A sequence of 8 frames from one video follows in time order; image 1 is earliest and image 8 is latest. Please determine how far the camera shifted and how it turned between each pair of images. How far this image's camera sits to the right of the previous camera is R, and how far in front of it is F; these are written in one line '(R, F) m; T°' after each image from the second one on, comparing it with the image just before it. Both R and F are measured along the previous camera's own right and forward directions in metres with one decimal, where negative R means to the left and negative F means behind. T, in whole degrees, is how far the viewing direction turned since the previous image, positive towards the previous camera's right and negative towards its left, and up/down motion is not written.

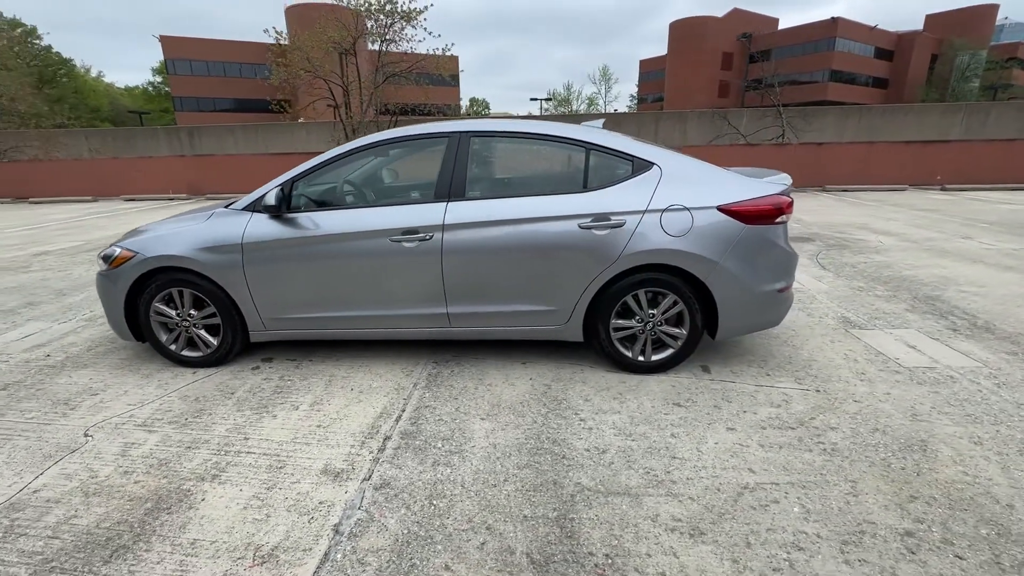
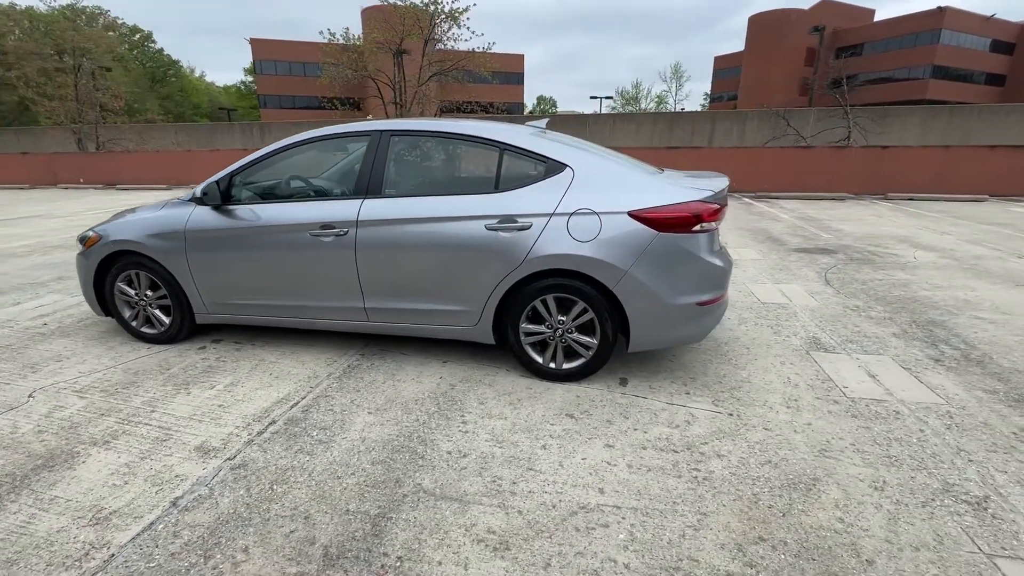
(+1.0, +0.1) m; -7°
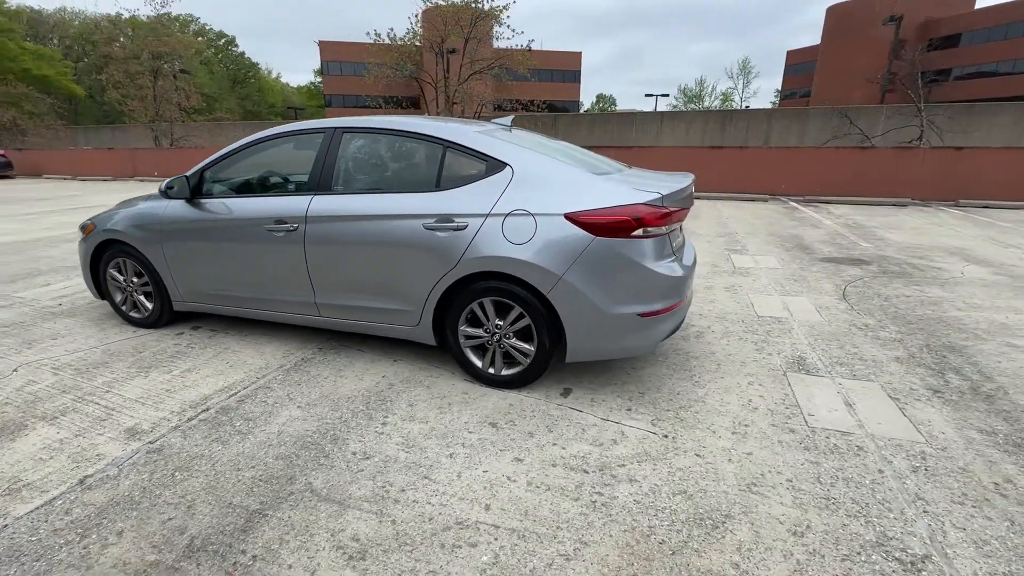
(+0.7, +0.1) m; -6°
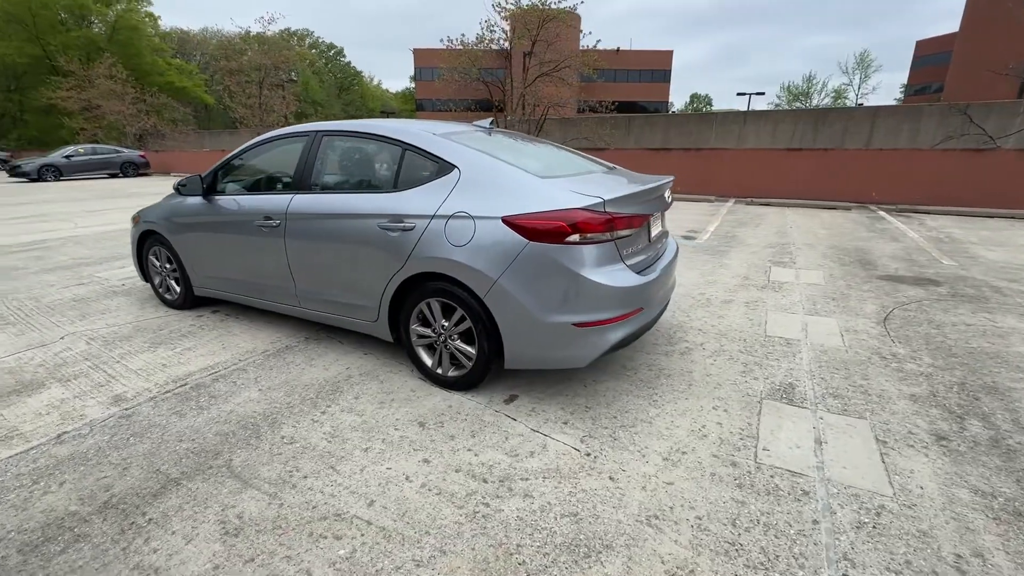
(+0.8, +0.1) m; -10°
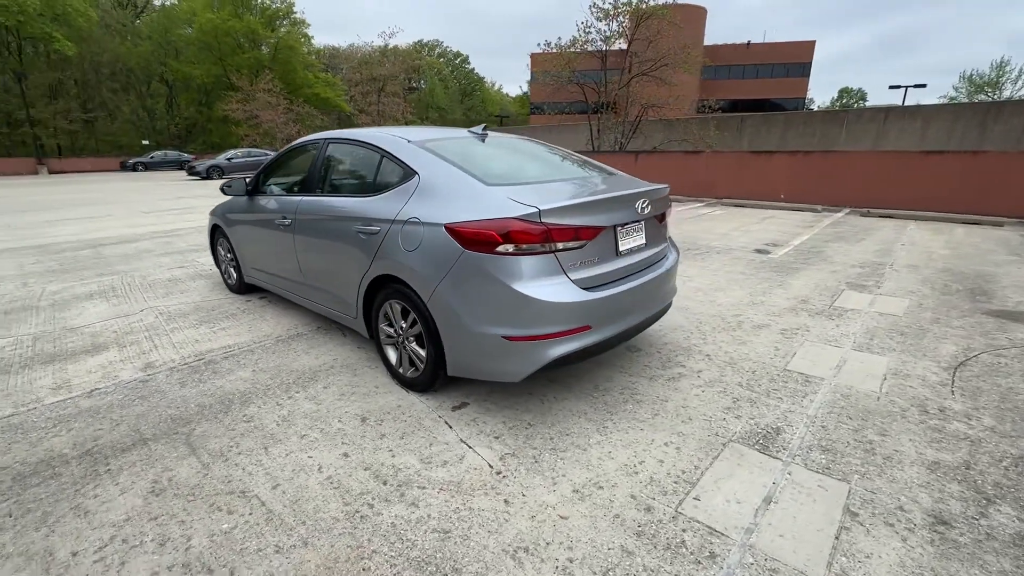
(+0.9, +0.1) m; -13°
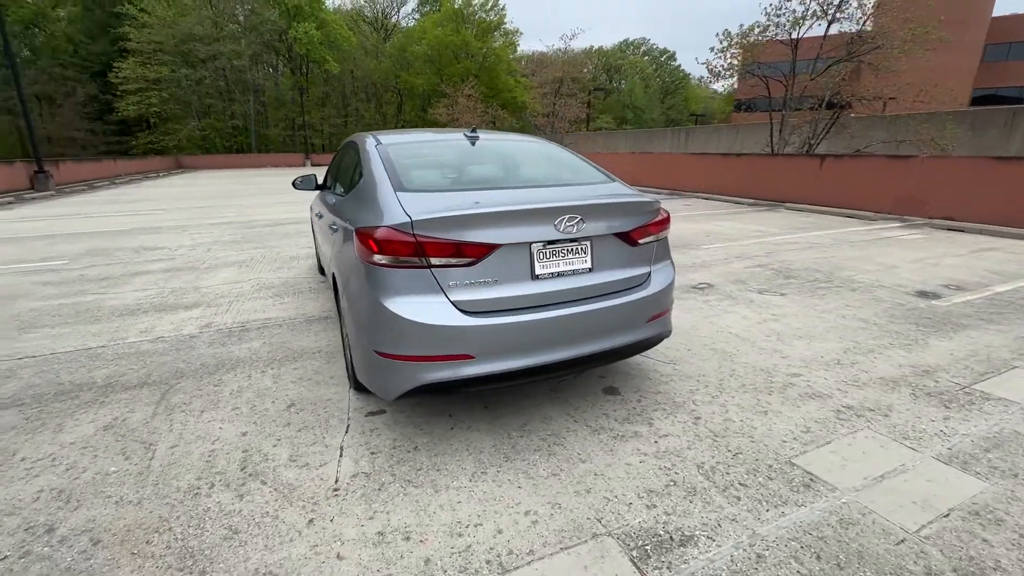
(+1.4, +0.5) m; -22°
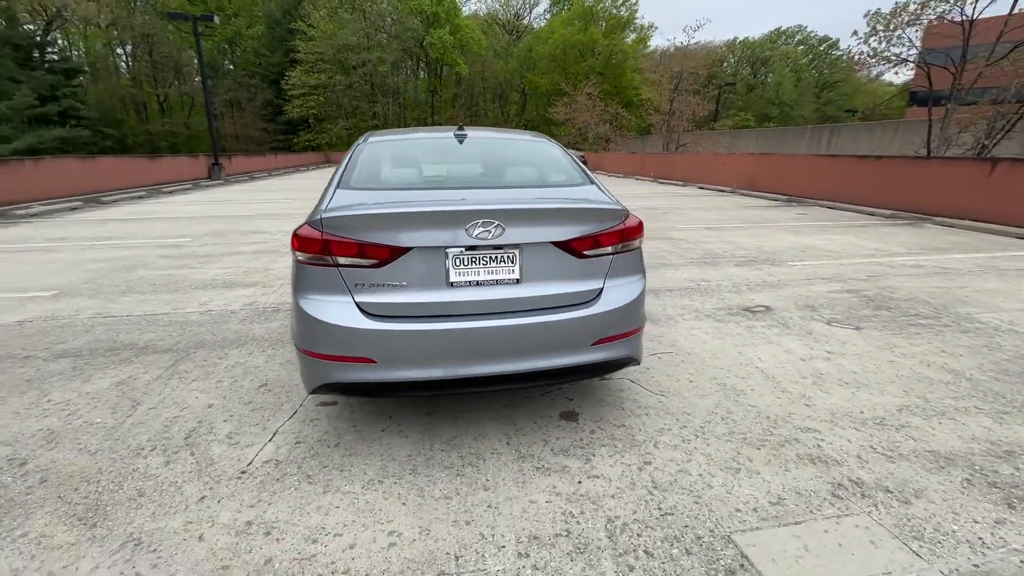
(+0.9, +0.3) m; -14°
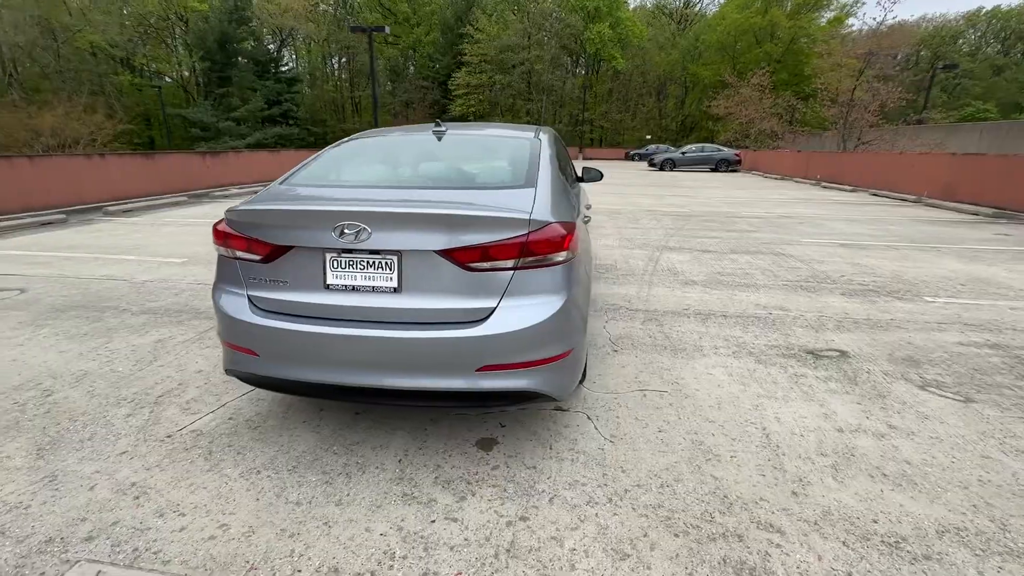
(+1.1, +0.4) m; -18°
